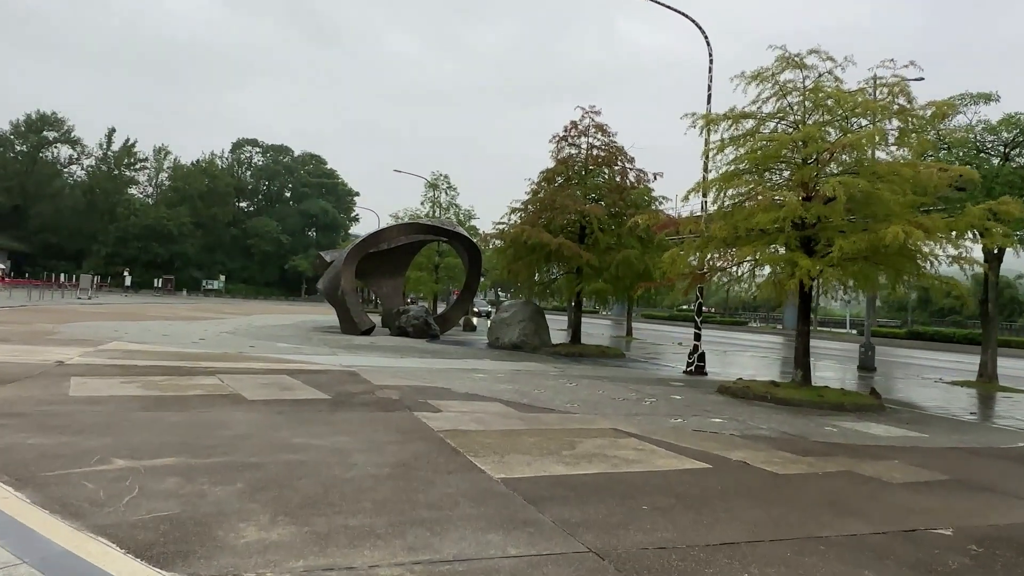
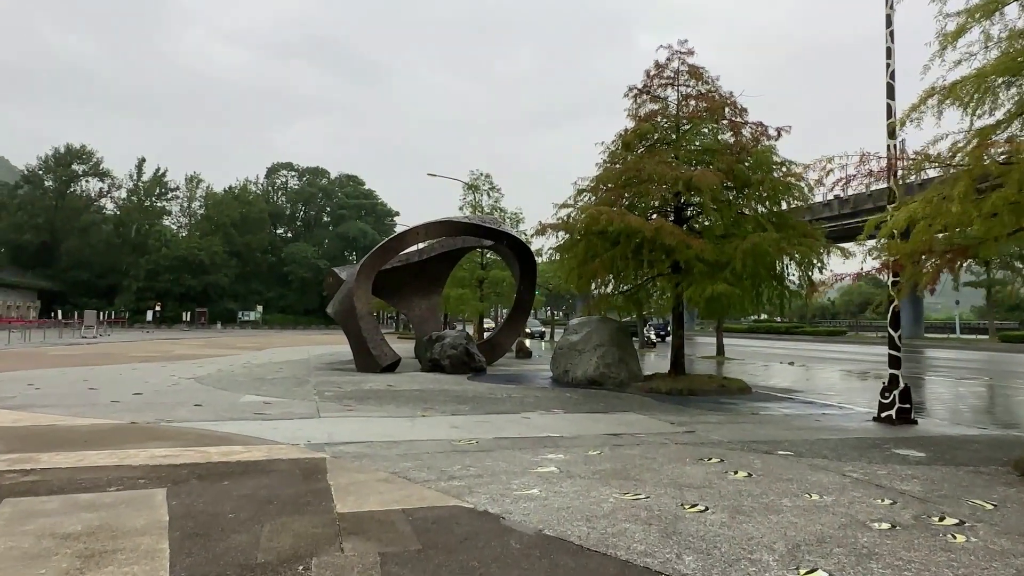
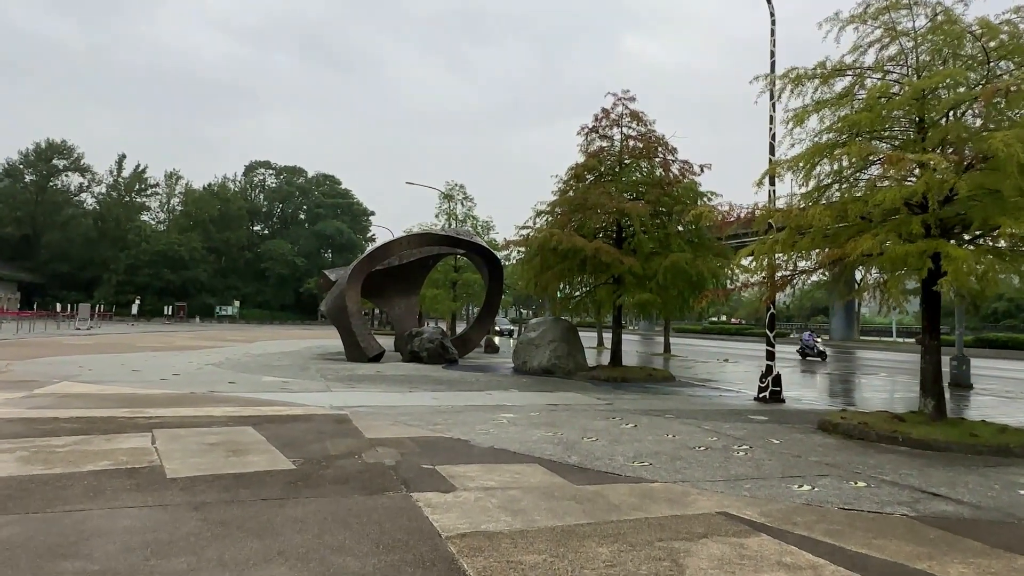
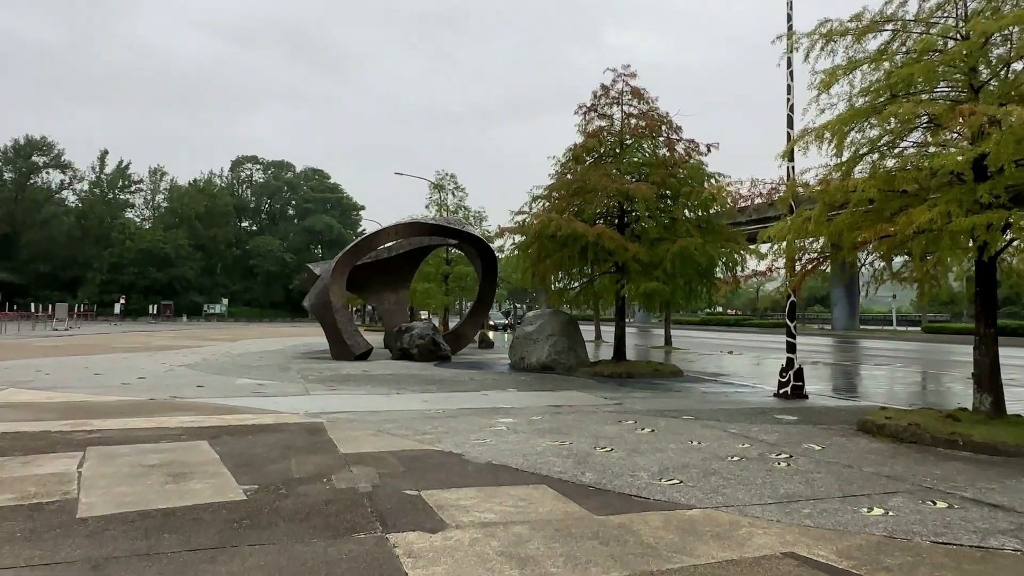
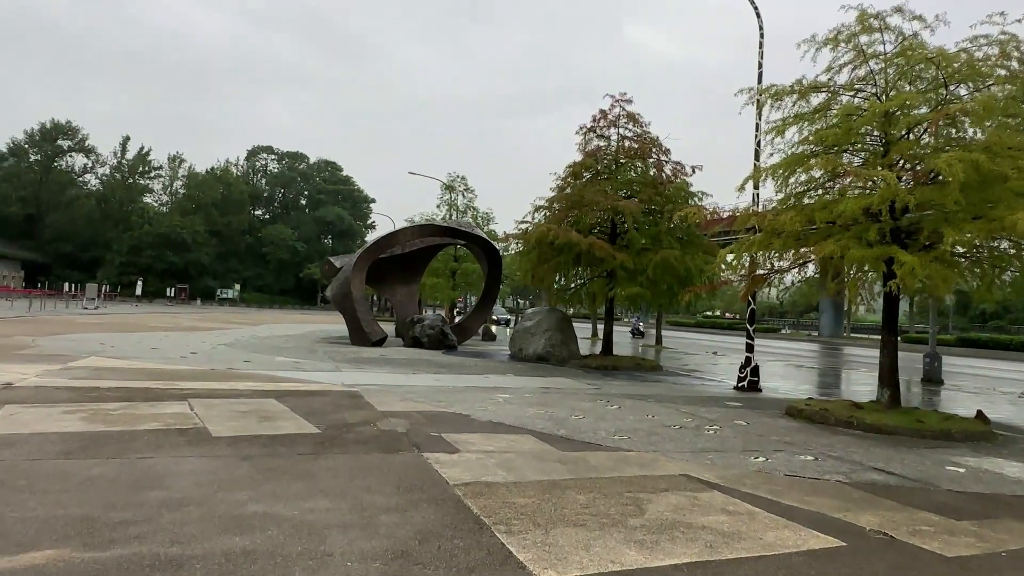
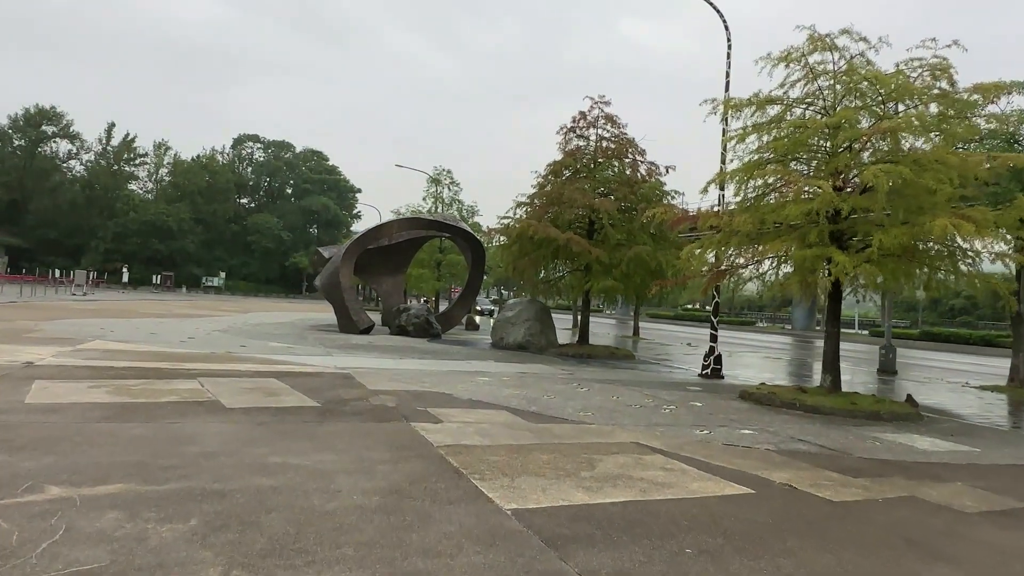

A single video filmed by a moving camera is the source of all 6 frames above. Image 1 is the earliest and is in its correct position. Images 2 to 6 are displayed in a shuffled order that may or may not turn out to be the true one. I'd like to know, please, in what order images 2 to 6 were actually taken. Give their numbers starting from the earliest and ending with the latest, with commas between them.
6, 5, 3, 4, 2
